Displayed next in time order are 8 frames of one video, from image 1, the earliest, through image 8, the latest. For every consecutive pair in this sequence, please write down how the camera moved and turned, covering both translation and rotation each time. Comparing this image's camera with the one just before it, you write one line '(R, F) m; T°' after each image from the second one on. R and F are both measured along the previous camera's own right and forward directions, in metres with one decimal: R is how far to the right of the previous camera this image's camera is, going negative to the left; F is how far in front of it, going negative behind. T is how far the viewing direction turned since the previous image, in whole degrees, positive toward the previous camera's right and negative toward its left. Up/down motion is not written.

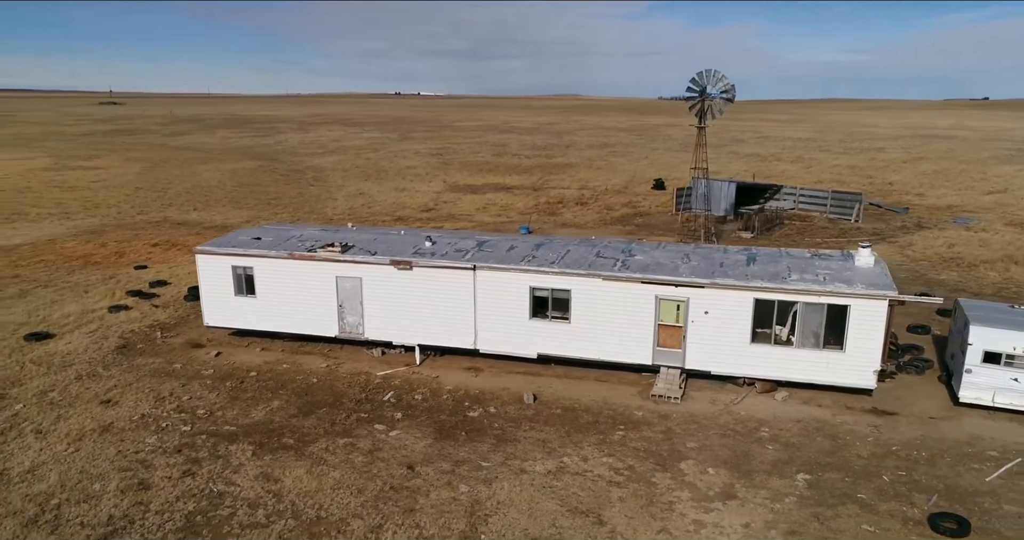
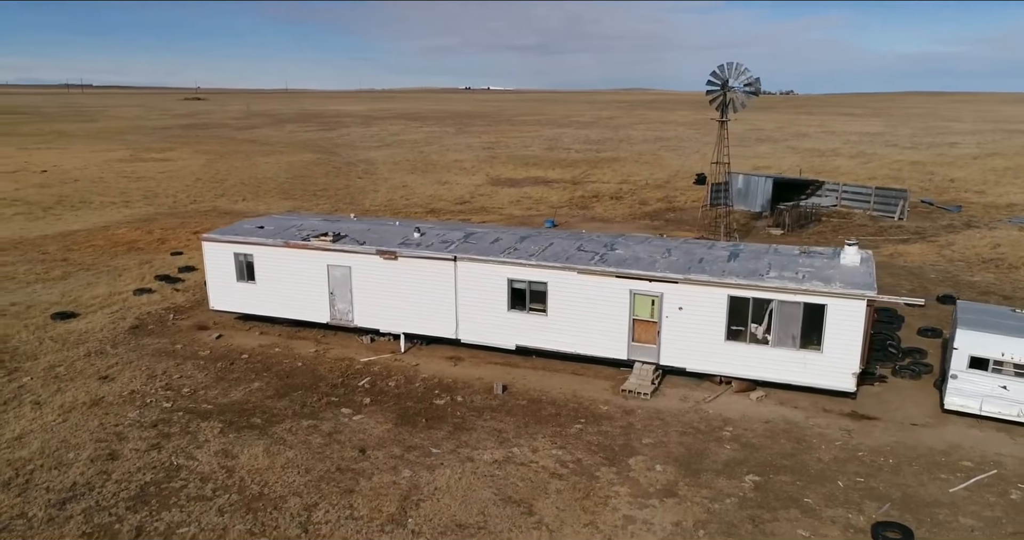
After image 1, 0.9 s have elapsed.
(+1.8, 0.0) m; -5°
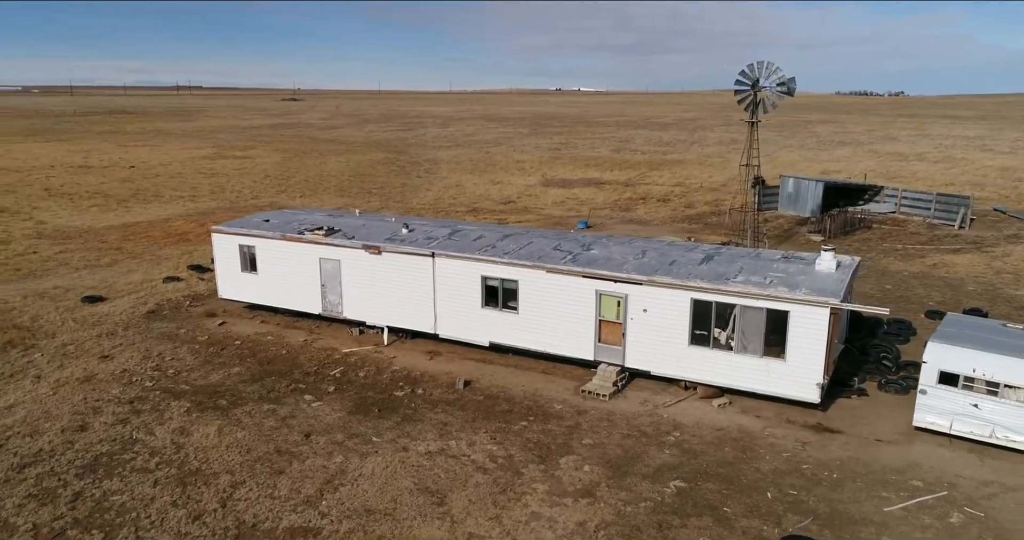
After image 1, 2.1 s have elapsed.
(+2.3, 0.0) m; -6°
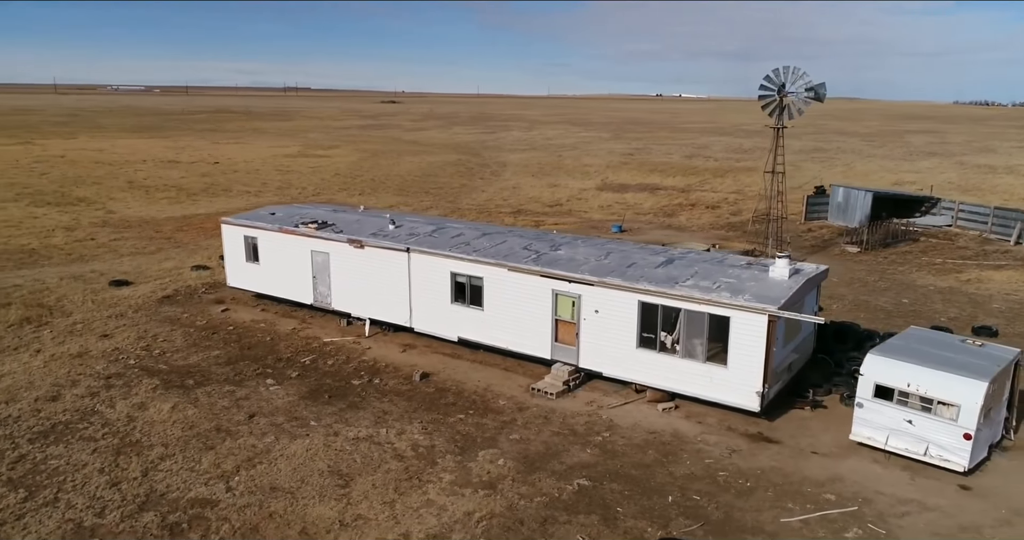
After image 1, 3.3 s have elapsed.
(+2.5, -0.1) m; -6°
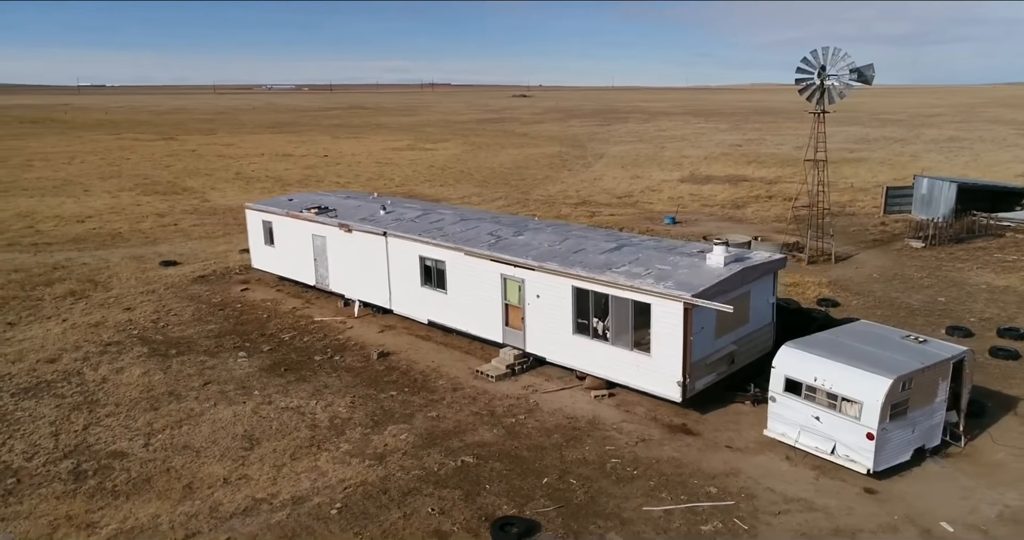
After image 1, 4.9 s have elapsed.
(+3.5, 0.0) m; -9°
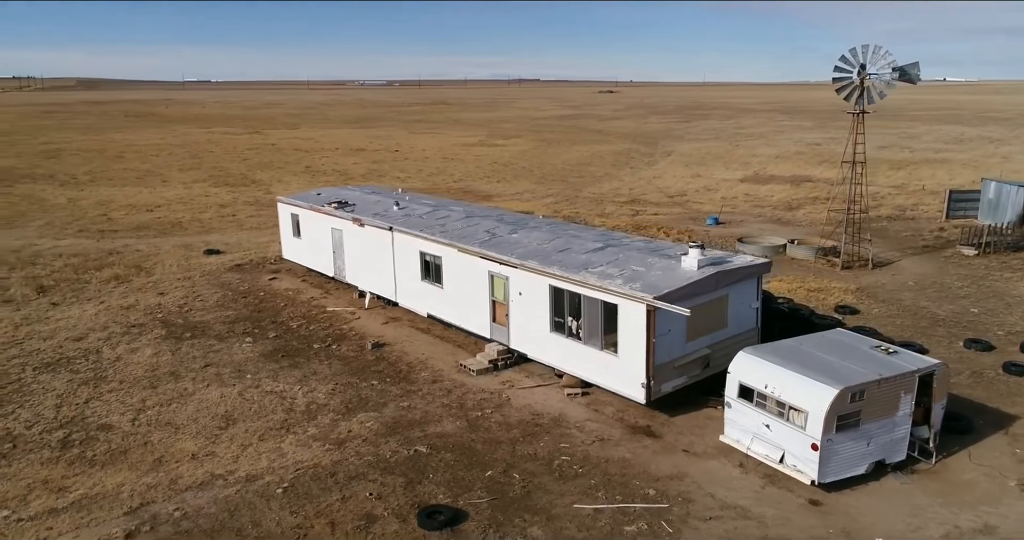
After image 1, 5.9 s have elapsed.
(+1.9, -0.2) m; -6°
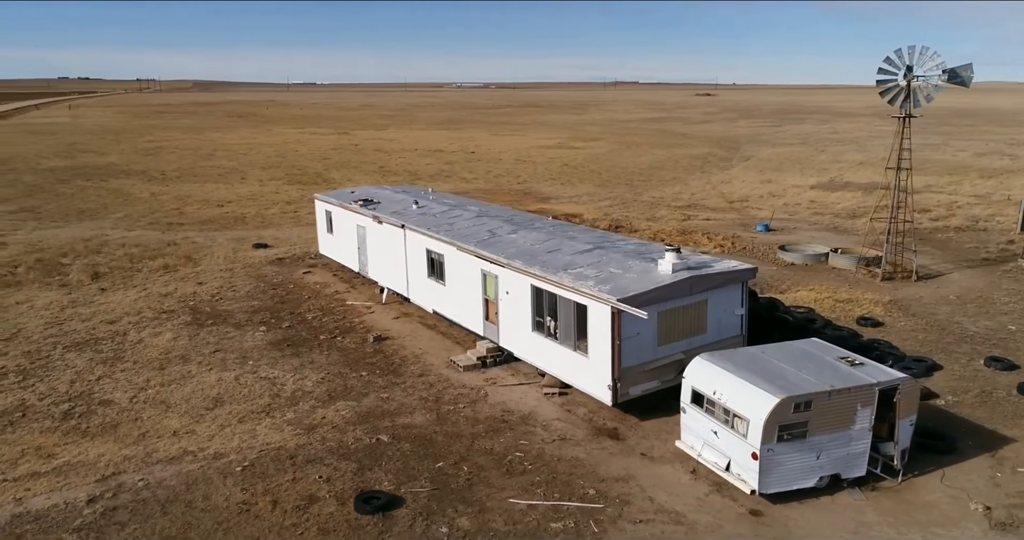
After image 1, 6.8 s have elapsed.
(+2.0, -0.2) m; -6°
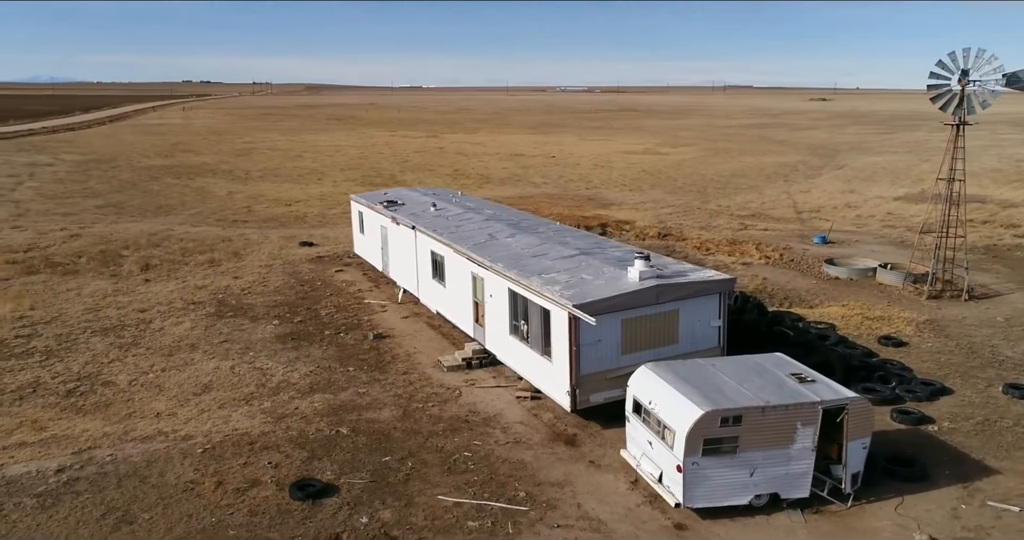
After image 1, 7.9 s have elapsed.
(+2.2, -0.1) m; -7°
